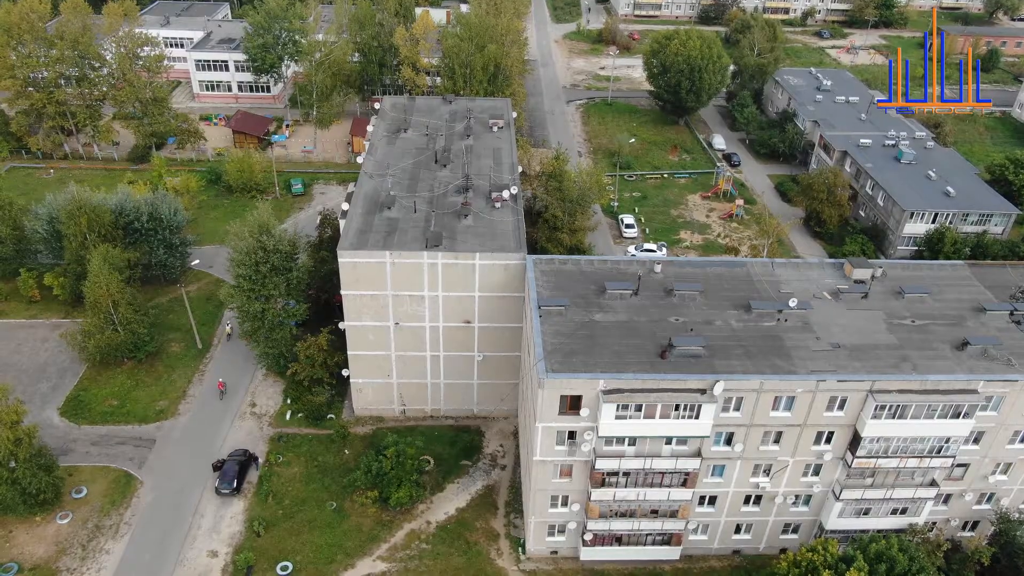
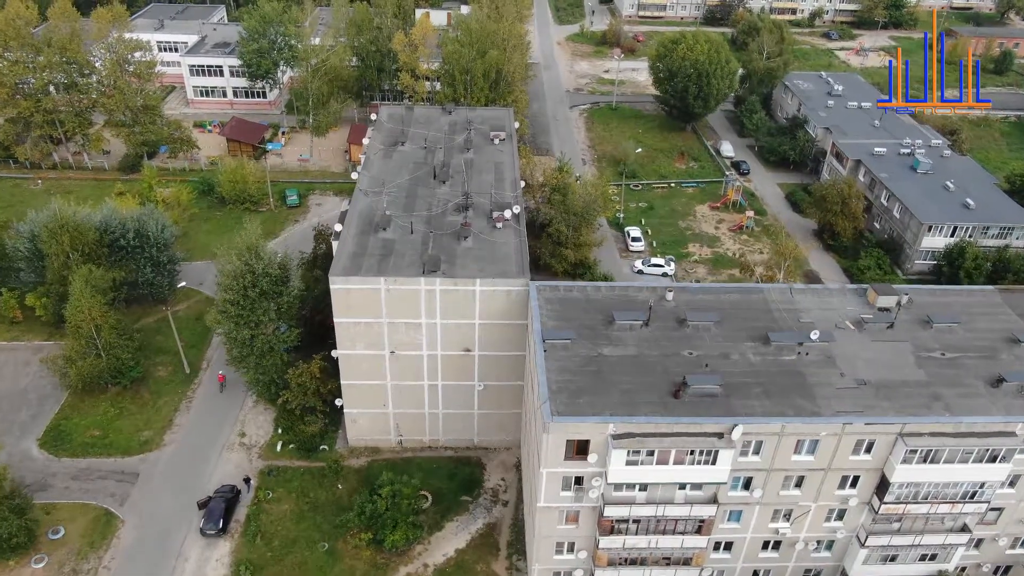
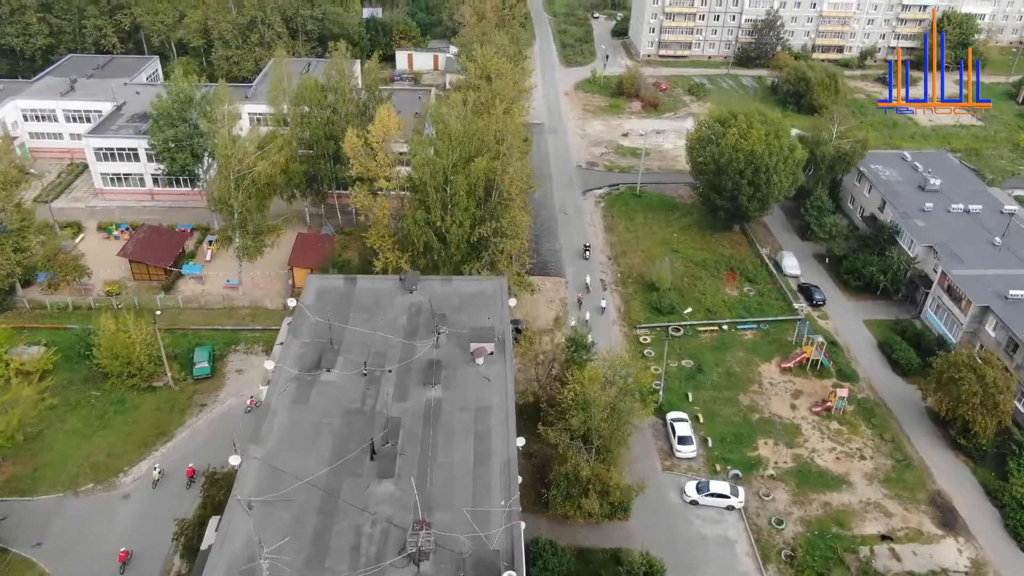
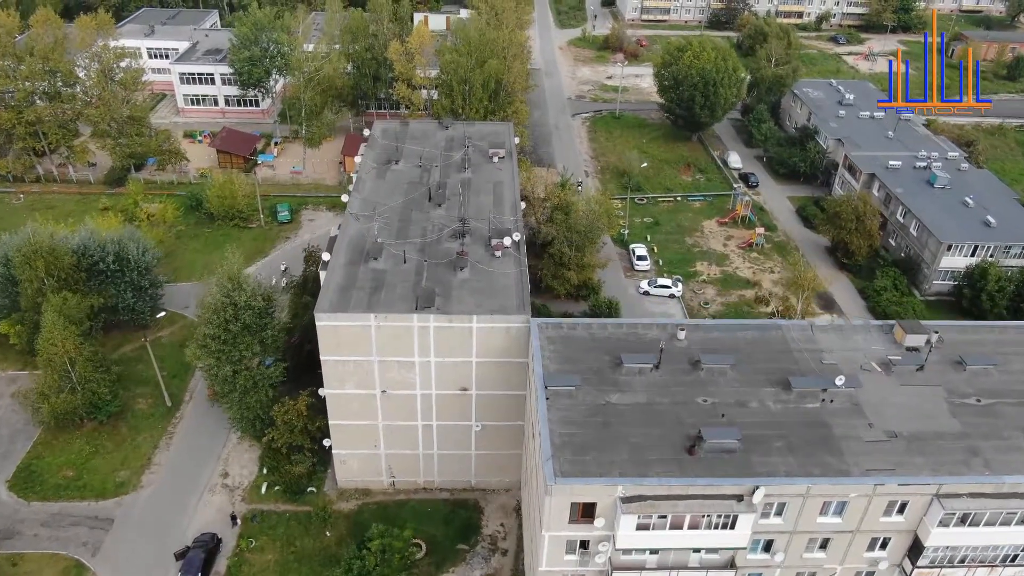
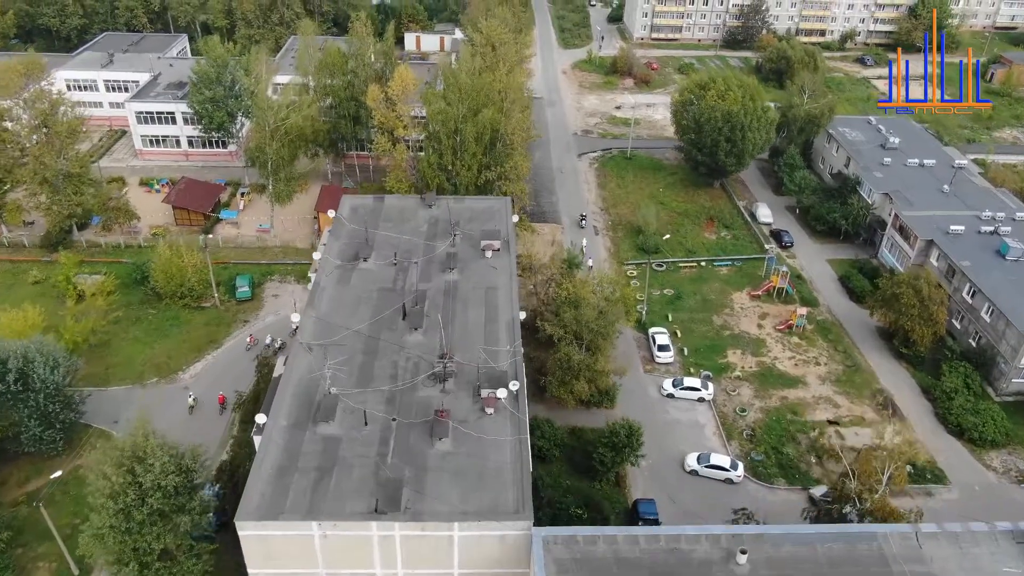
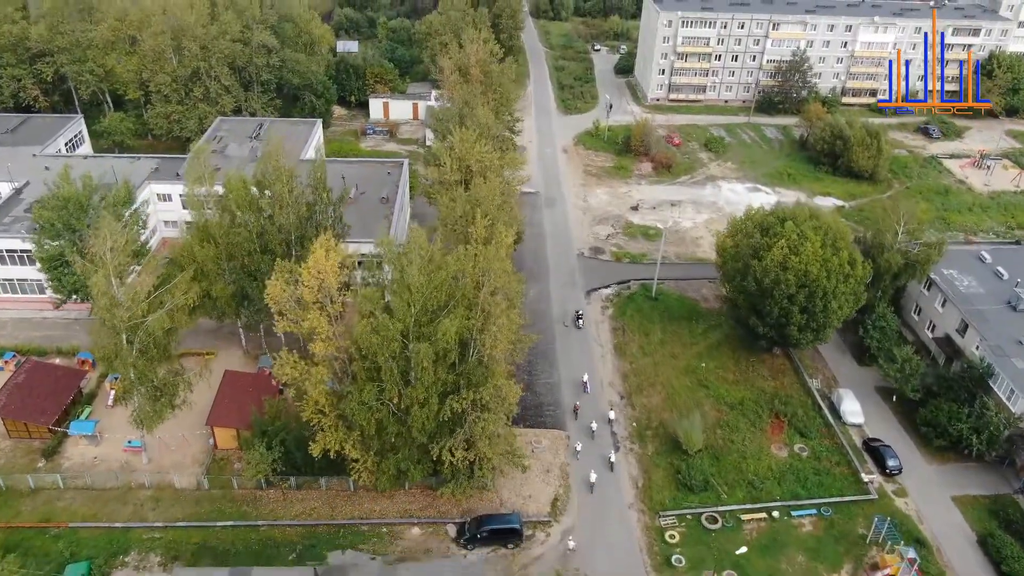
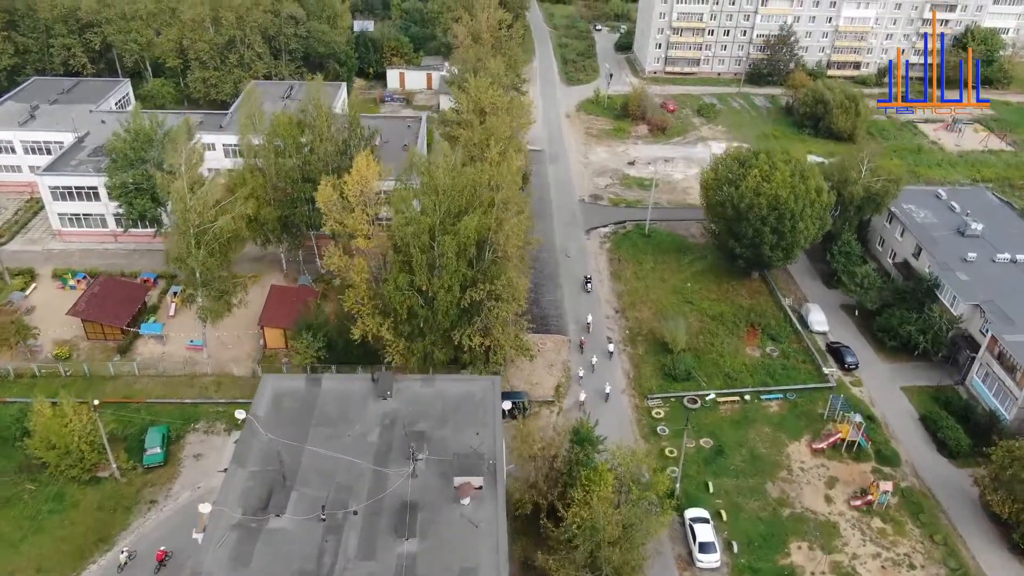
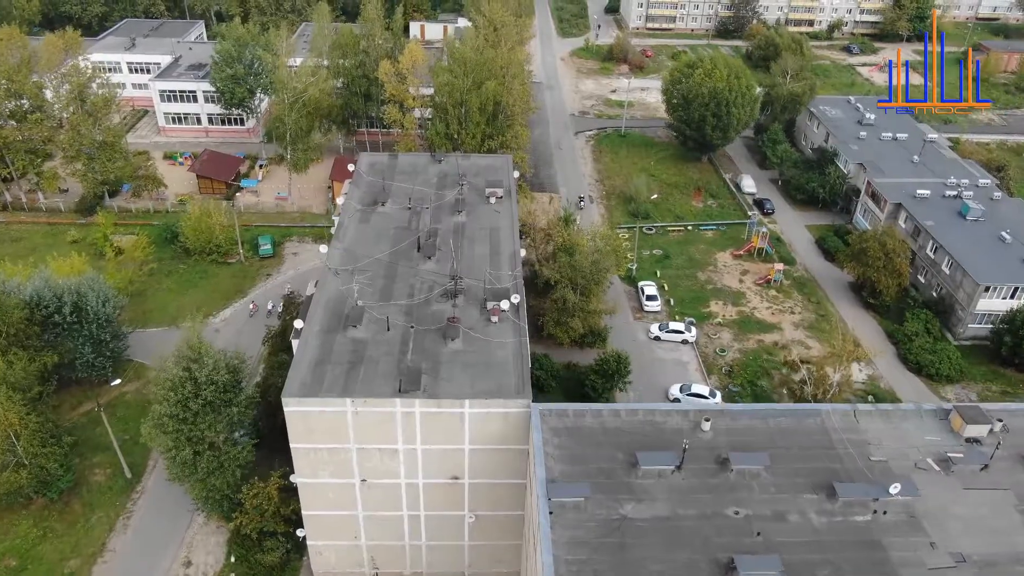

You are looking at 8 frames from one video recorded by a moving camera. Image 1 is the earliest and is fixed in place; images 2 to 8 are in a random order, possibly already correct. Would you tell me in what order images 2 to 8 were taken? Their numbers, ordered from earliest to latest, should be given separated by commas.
2, 4, 8, 5, 3, 7, 6
